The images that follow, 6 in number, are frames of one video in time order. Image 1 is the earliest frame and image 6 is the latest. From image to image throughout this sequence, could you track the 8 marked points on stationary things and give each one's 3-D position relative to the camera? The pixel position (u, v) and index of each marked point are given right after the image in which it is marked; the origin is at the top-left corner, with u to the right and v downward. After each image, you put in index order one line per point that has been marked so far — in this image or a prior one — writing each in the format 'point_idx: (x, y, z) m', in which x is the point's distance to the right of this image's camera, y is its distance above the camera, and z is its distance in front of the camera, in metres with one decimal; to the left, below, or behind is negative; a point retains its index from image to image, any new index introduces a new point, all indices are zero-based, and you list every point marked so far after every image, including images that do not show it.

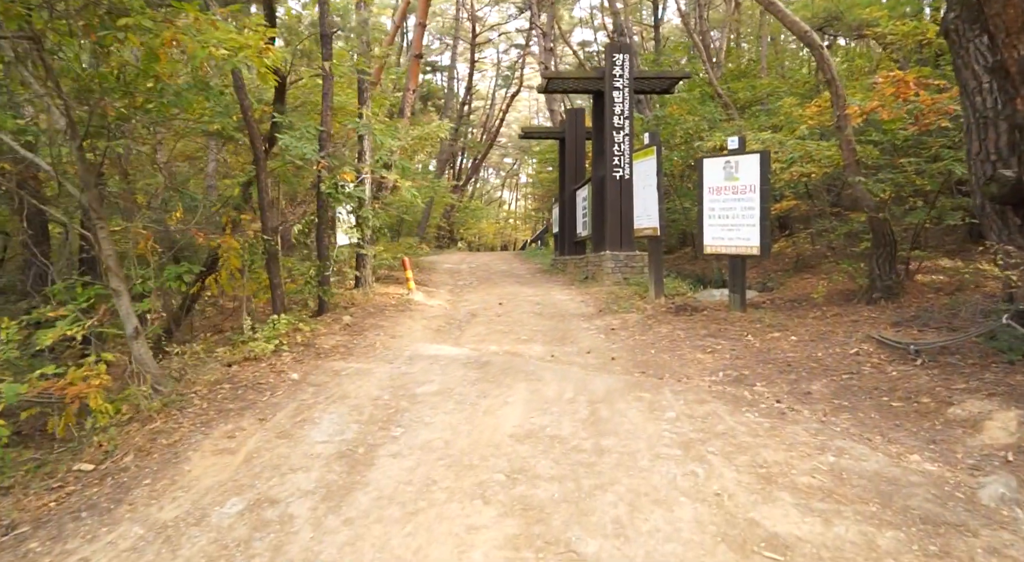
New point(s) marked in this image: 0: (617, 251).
0: (+2.4, +0.7, +13.7) m
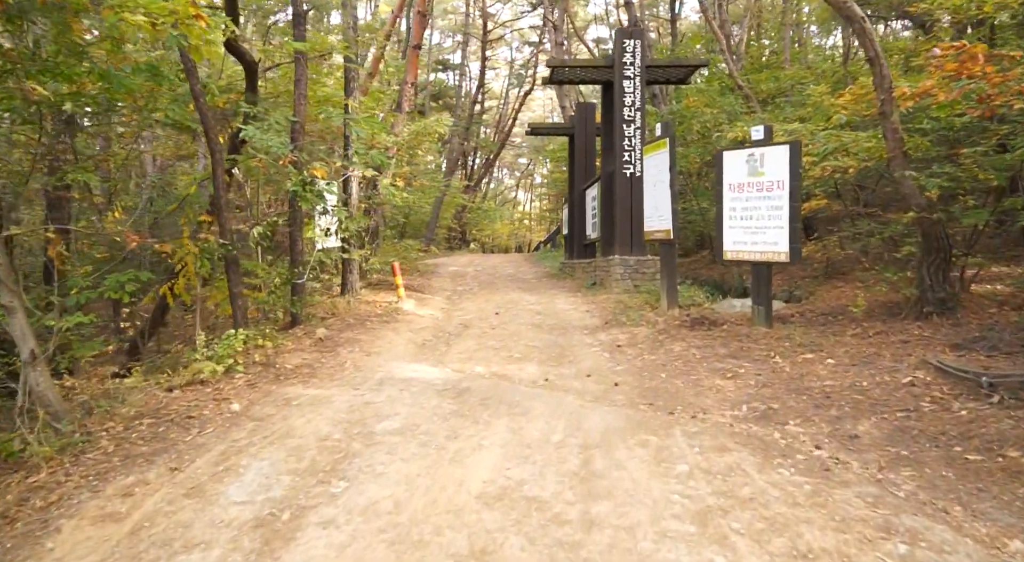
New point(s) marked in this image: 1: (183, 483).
0: (+2.4, +0.5, +12.6) m
1: (-2.3, -1.4, +4.2) m
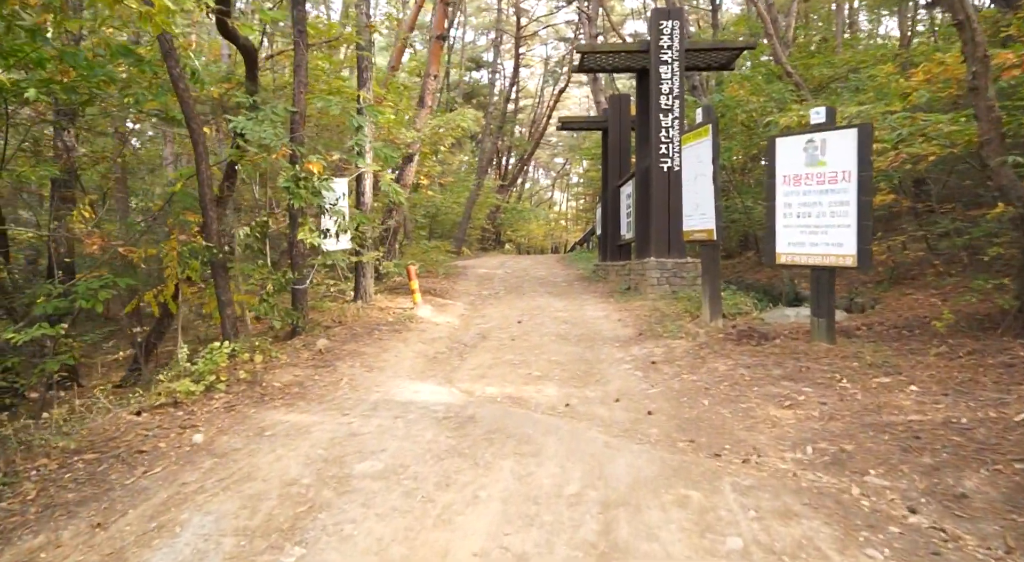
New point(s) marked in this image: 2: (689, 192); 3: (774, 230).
0: (+2.9, +0.4, +11.5) m
1: (-2.3, -1.5, +3.4) m
2: (+2.4, +1.2, +8.4) m
3: (+3.1, +0.6, +7.1) m
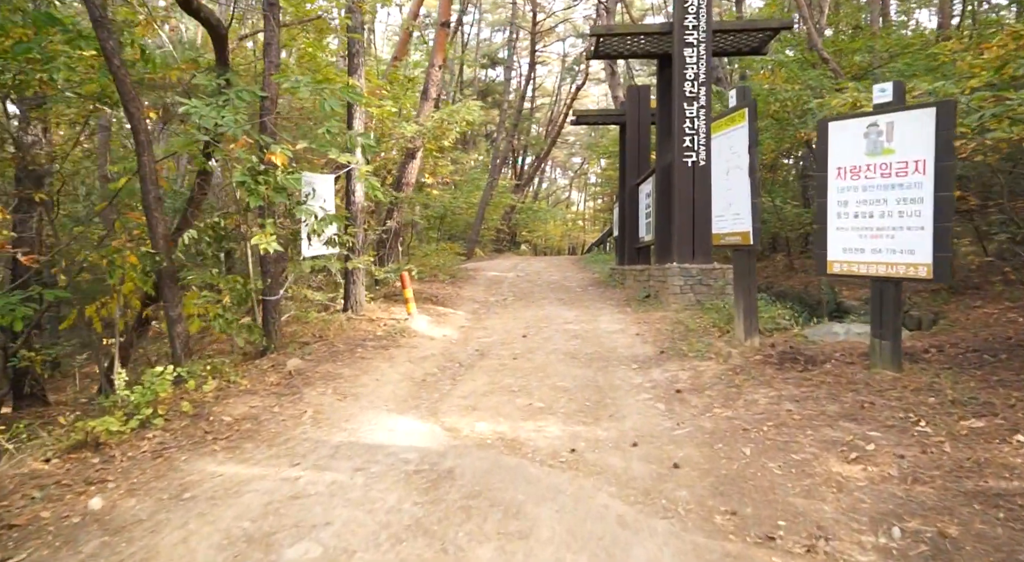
0: (+3.0, +0.3, +10.3) m
1: (-2.4, -1.6, +2.3) m
2: (+2.5, +1.1, +7.2) m
3: (+3.0, +0.5, +5.9) m
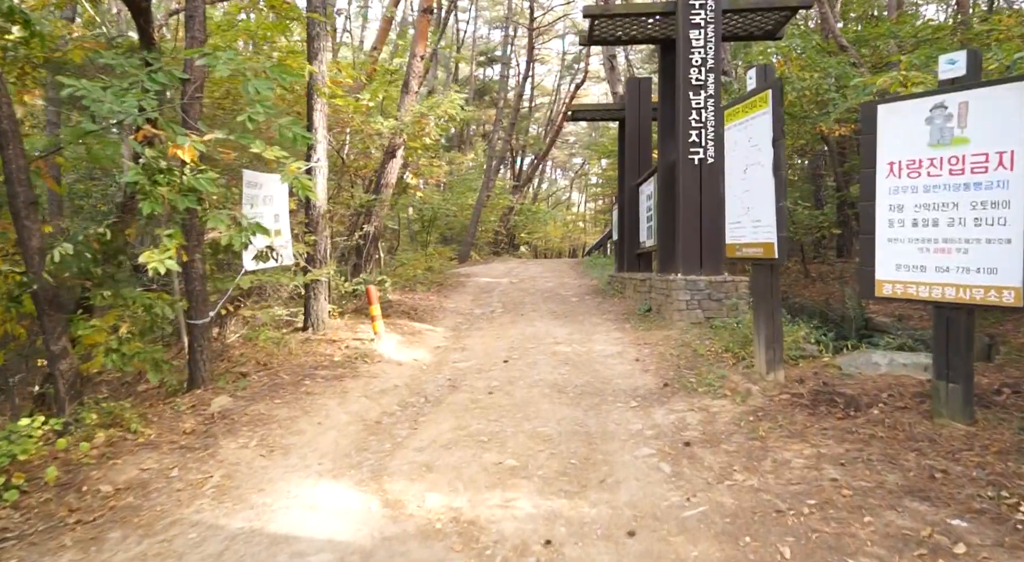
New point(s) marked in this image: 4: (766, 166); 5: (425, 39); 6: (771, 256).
0: (+2.7, +0.1, +9.1) m
1: (-2.7, -1.8, +1.1) m
2: (+2.2, +0.9, +6.0) m
3: (+2.8, +0.3, +4.7) m
4: (+2.3, +1.0, +5.4) m
5: (-1.8, +5.0, +12.5) m
6: (+2.3, +0.2, +5.4) m
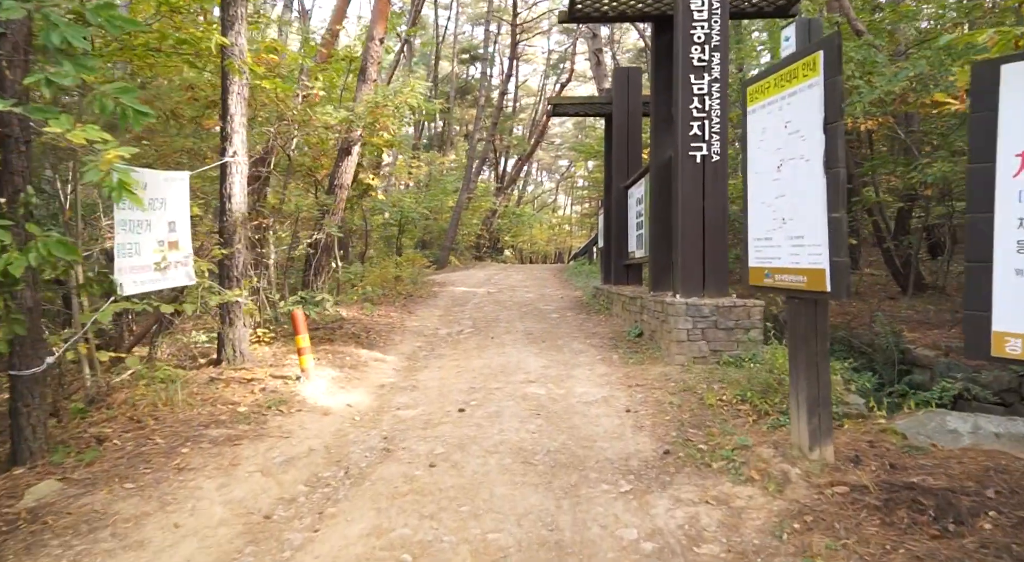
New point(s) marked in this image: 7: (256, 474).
0: (+2.3, -0.2, +7.5) m
1: (-3.0, -2.0, -0.6) m
2: (+1.8, +0.6, +4.4) m
3: (+2.4, 0.0, +3.1) m
4: (+1.9, +0.8, +3.8) m
5: (-2.3, +4.7, +10.9) m
6: (+1.9, 0.0, +3.8) m
7: (-2.0, -1.5, +4.7) m
